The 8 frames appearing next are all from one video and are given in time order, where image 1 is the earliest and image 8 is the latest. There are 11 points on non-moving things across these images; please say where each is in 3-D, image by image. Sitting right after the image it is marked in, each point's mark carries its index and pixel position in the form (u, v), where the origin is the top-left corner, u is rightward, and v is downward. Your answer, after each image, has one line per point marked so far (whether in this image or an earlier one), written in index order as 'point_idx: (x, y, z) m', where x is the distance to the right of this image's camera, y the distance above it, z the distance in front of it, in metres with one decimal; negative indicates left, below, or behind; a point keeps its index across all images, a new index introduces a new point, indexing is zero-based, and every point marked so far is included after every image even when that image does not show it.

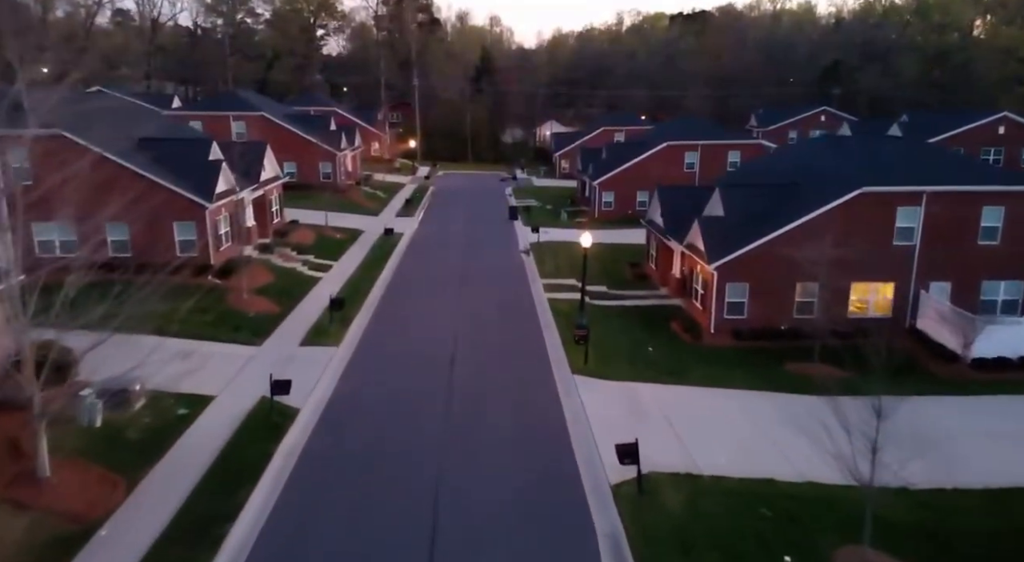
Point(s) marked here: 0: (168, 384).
0: (-7.9, -2.4, +17.1) m
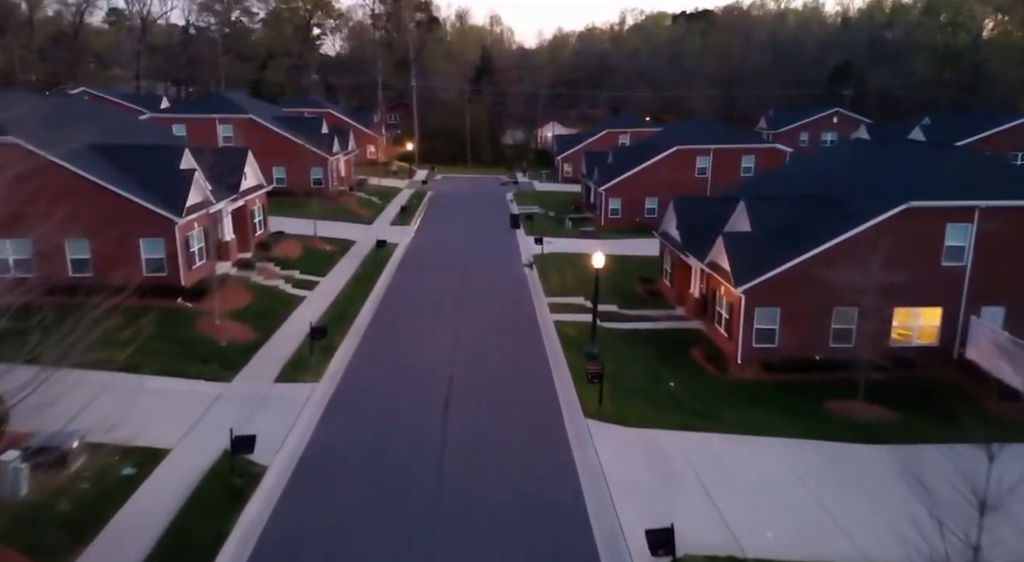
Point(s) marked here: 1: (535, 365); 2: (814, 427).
0: (-7.8, -3.0, +14.7) m
1: (+0.6, -2.2, +19.7) m
2: (+6.8, -3.3, +16.9) m
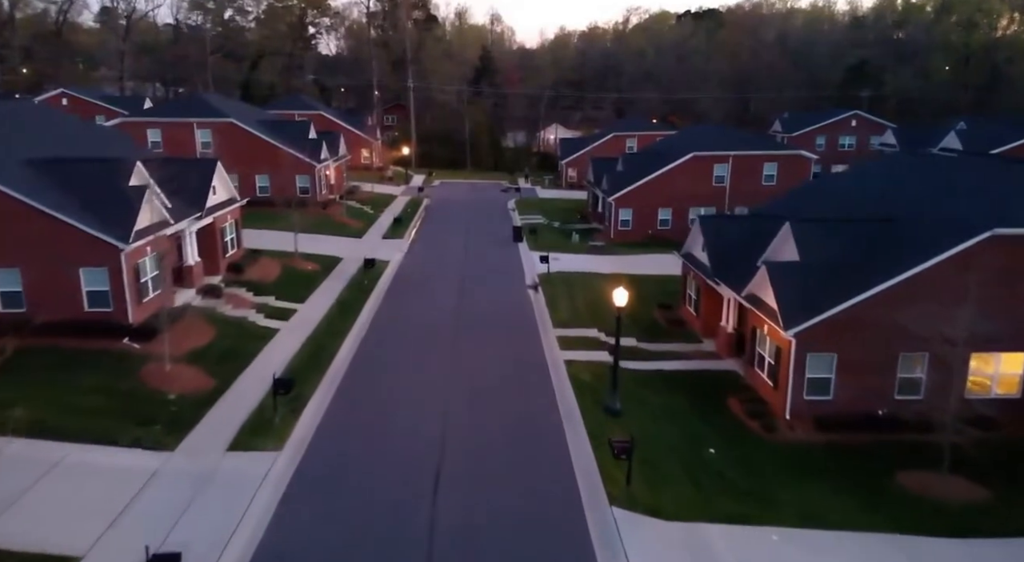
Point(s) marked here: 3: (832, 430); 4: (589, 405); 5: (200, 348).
0: (-7.7, -3.9, +11.4) m
1: (+0.7, -3.1, +16.5) m
2: (+6.9, -4.2, +13.6) m
3: (+7.1, -3.3, +16.7) m
4: (+1.8, -2.9, +17.3) m
5: (-8.1, -1.7, +19.4) m
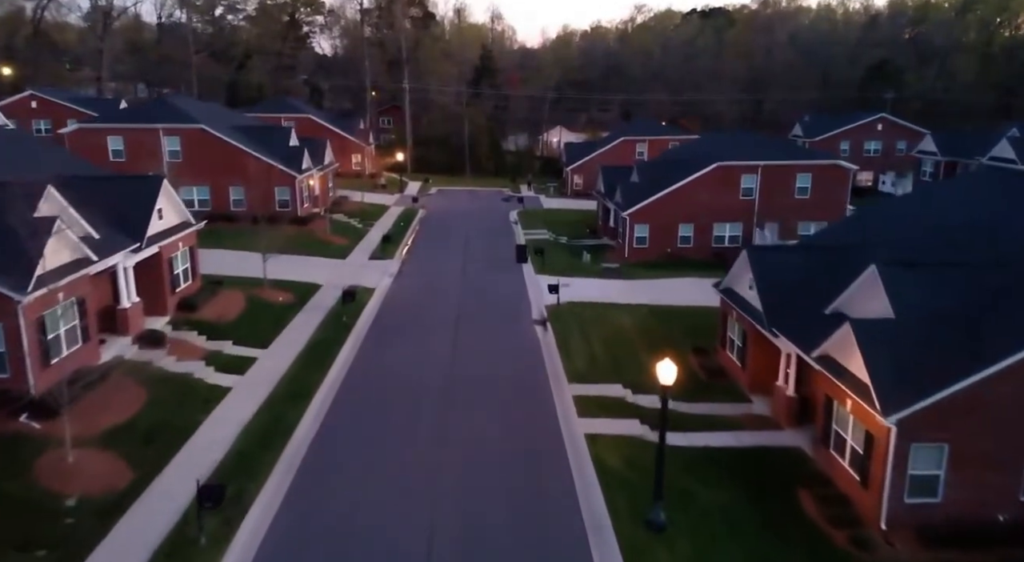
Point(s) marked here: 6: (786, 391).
0: (-7.5, -5.1, +7.3) m
1: (+0.9, -4.2, +12.3) m
2: (+7.0, -5.3, +9.4) m
3: (+7.3, -4.5, +12.5) m
4: (+1.9, -4.0, +13.1) m
5: (-7.9, -2.9, +15.3) m
6: (+6.3, -2.5, +17.2) m
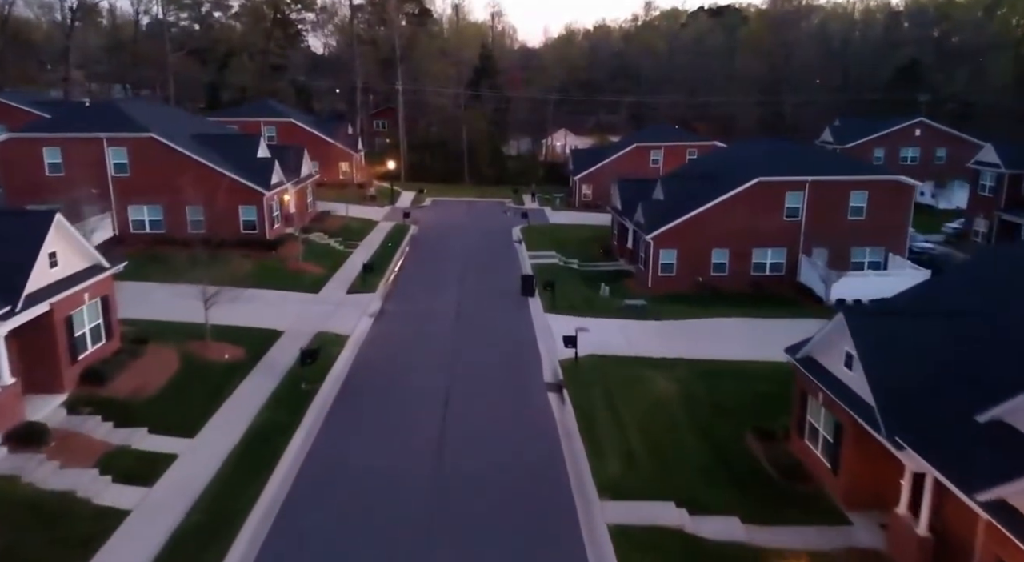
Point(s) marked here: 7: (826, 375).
0: (-7.3, -6.5, +2.1) m
1: (+1.0, -5.6, +7.2) m
2: (+7.2, -6.7, +4.3) m
3: (+7.4, -5.8, +7.4) m
4: (+2.1, -5.4, +8.0) m
5: (-7.8, -4.3, +10.1) m
6: (+6.5, -3.9, +12.1) m
7: (+6.1, -1.7, +14.9) m
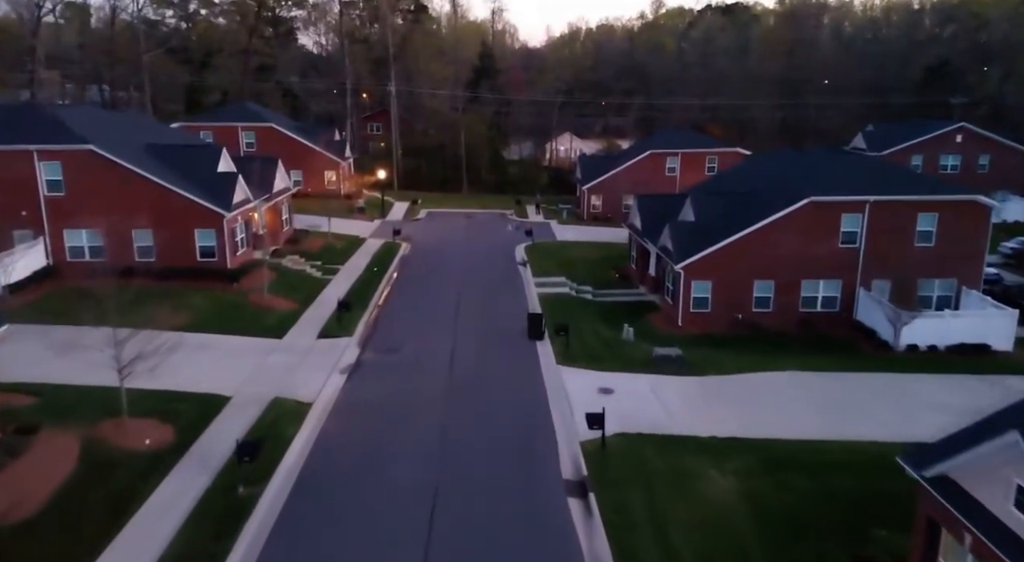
0: (-7.2, -7.7, -2.5) m
1: (+1.2, -6.9, +2.5) m
2: (+7.4, -8.0, -0.3) m
3: (+7.6, -7.1, +2.8) m
4: (+2.3, -6.7, +3.4) m
5: (-7.6, -5.6, +5.5) m
6: (+6.6, -5.2, +7.5) m
7: (+6.3, -3.0, +10.3) m
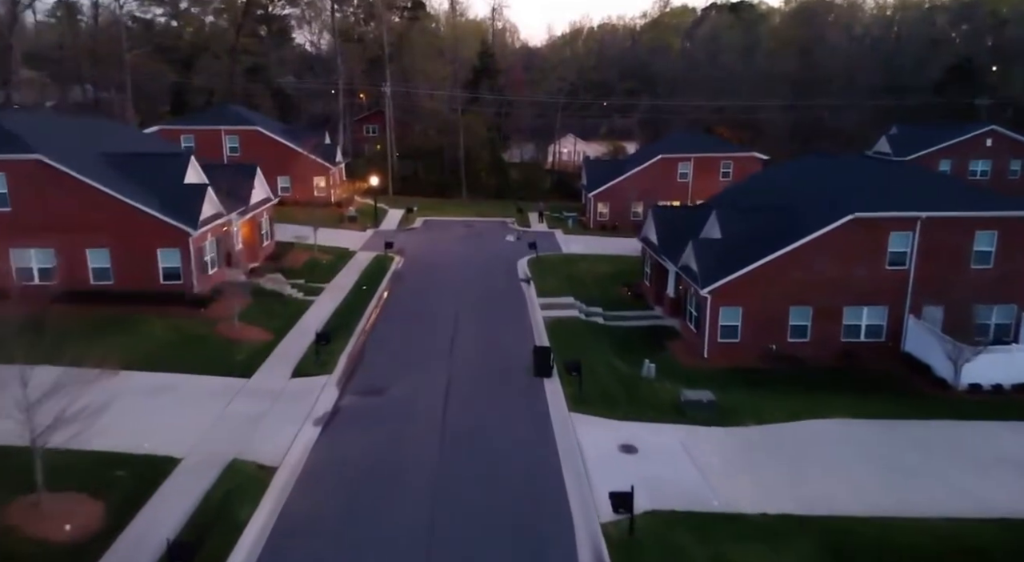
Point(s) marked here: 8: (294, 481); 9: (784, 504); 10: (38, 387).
0: (-7.0, -8.5, -5.5) m
1: (+1.3, -7.7, -0.4) m
2: (+7.5, -8.8, -3.3) m
3: (+7.7, -7.9, -0.2) m
4: (+2.4, -7.5, +0.4) m
5: (-7.5, -6.3, +2.5) m
6: (+6.7, -6.0, +4.5) m
7: (+6.4, -3.8, +7.4) m
8: (-4.2, -4.0, +14.3) m
9: (+5.1, -4.1, +14.4) m
10: (-10.4, -2.3, +17.1) m
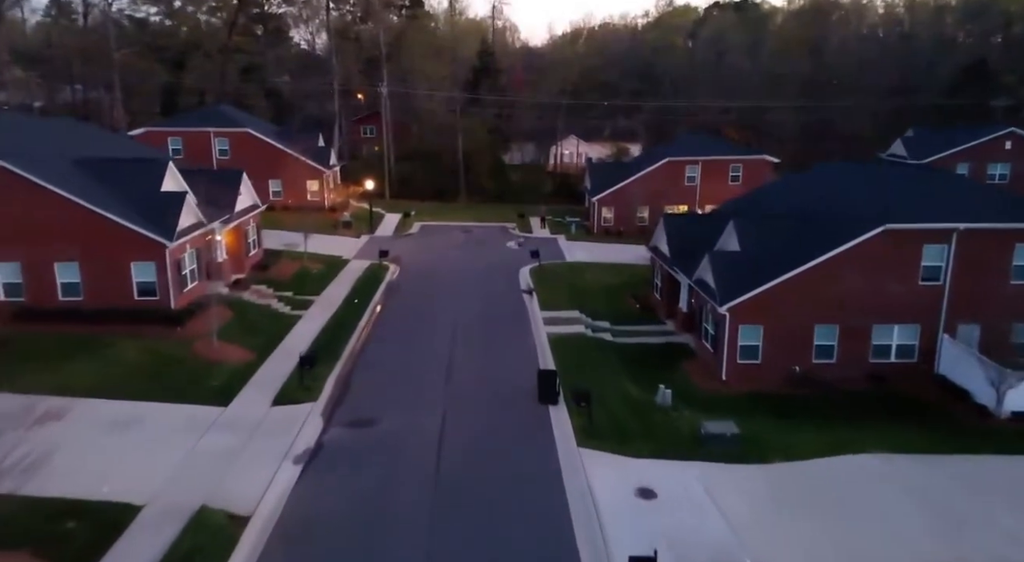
0: (-7.0, -9.0, -7.2) m
1: (+1.4, -8.1, -2.1) m
2: (+7.5, -9.2, -5.0) m
3: (+7.8, -8.4, -1.9) m
4: (+2.5, -7.9, -1.3) m
5: (-7.4, -6.8, +0.8) m
6: (+6.8, -6.4, +2.8) m
7: (+6.5, -4.2, +5.7) m
8: (-4.2, -4.4, +12.6) m
9: (+5.2, -4.6, +12.7) m
10: (-10.3, -2.7, +15.4) m
